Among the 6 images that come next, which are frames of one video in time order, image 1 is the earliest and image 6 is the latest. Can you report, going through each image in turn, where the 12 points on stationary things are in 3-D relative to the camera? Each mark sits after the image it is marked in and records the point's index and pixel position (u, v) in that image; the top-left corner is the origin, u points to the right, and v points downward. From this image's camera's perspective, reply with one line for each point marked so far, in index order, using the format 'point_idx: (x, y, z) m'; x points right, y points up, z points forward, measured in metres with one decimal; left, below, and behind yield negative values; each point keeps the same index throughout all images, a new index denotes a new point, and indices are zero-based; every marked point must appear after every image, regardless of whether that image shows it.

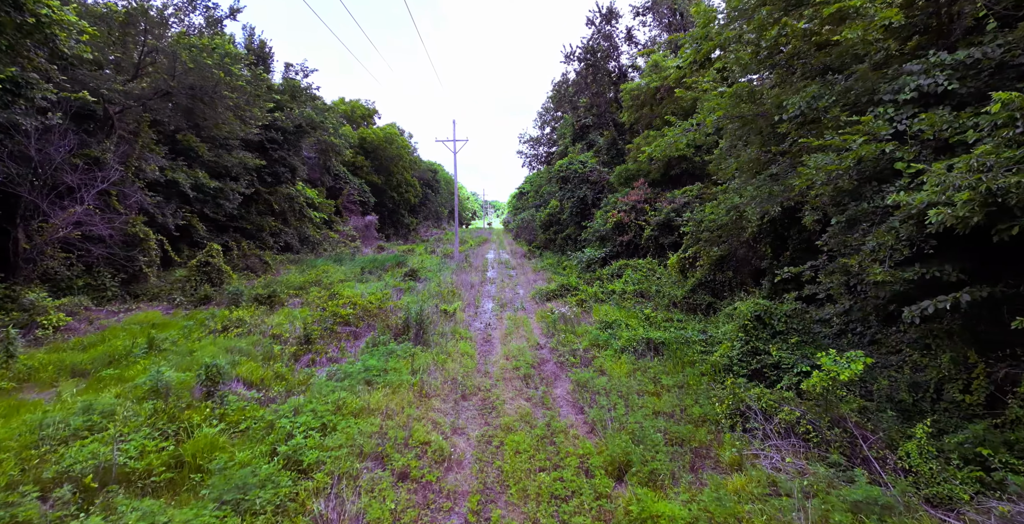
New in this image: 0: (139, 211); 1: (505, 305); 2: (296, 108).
0: (-8.3, +1.1, +10.7) m
1: (-0.2, -1.0, +10.9) m
2: (-8.2, +5.8, +18.1) m
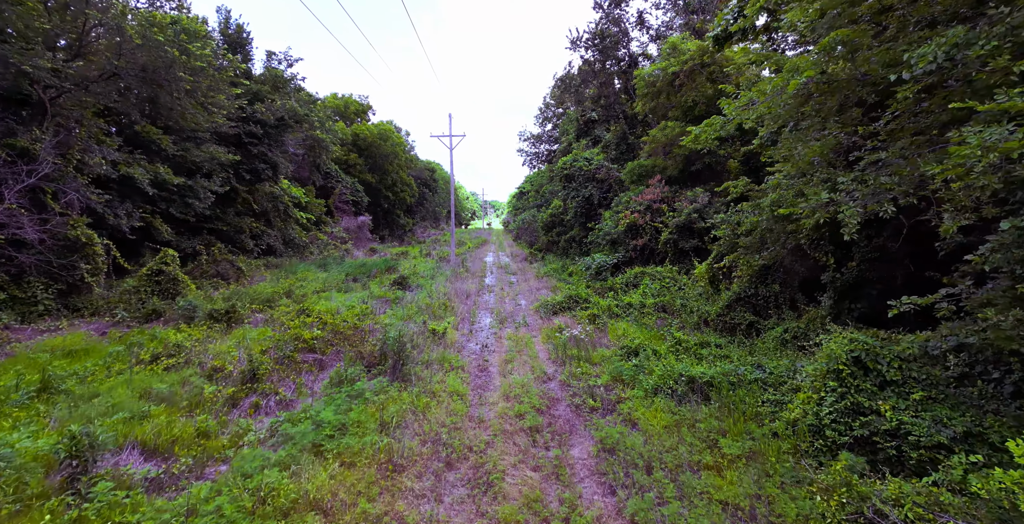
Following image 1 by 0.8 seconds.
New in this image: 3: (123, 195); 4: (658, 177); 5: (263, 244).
0: (-8.3, +1.0, +9.3) m
1: (-0.1, -1.2, +9.5) m
2: (-8.2, +5.7, +16.7) m
3: (-8.8, +1.5, +10.8) m
4: (+3.8, +2.2, +12.3) m
5: (-9.3, +0.7, +18.0) m
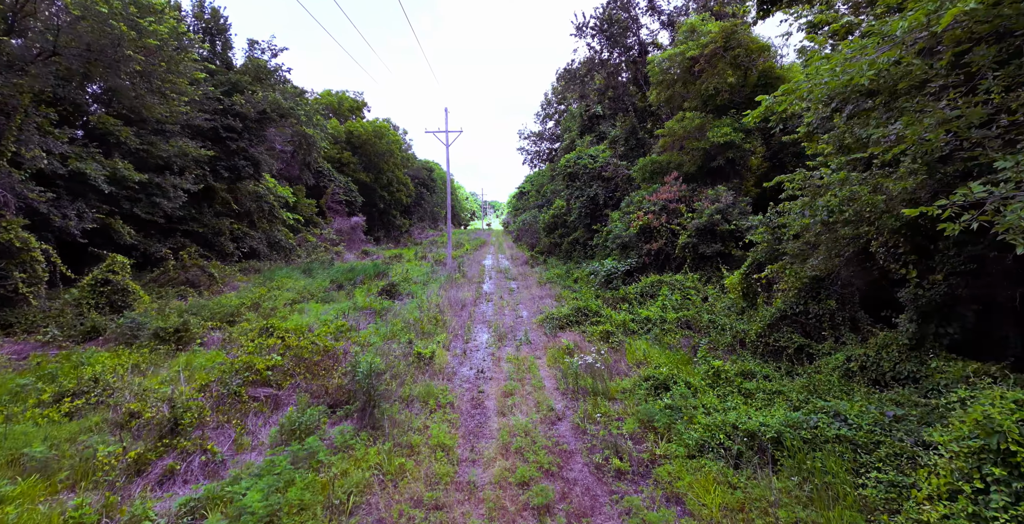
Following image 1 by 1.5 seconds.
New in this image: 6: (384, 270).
0: (-8.3, +0.9, +8.1) m
1: (-0.1, -1.3, +8.3) m
2: (-8.2, +5.5, +15.5) m
3: (-8.8, +1.4, +9.6) m
4: (+3.8, +2.0, +11.1) m
5: (-9.3, +0.6, +16.8) m
6: (-4.3, -0.3, +16.1) m
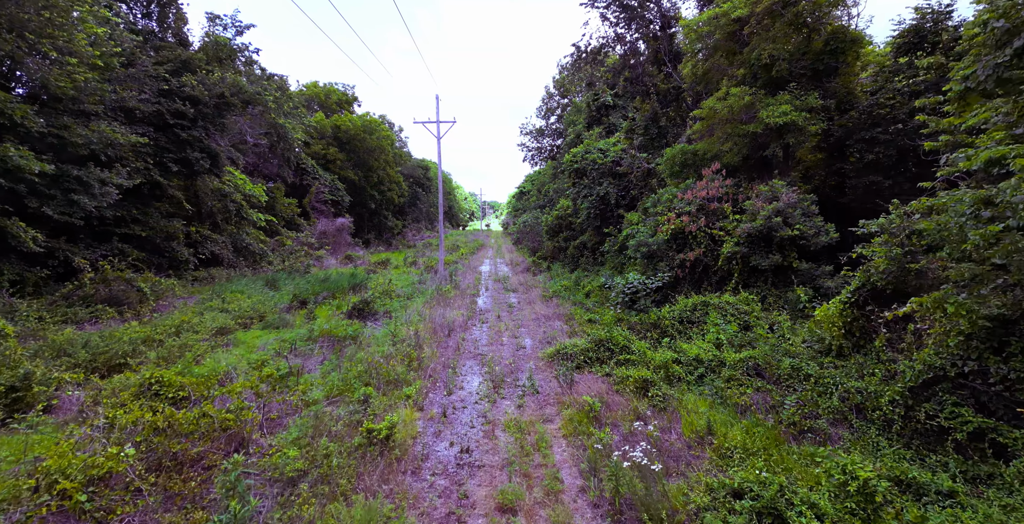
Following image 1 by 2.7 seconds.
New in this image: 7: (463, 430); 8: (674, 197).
0: (-8.3, +0.6, +5.9) m
1: (-0.1, -1.5, +6.1) m
2: (-8.2, +5.3, +13.3) m
3: (-8.8, +1.1, +7.4) m
4: (+3.8, +1.8, +8.9) m
5: (-9.4, +0.3, +14.6) m
6: (-4.3, -0.6, +13.9) m
7: (-0.5, -1.7, +4.8) m
8: (+3.3, +1.3, +9.6) m
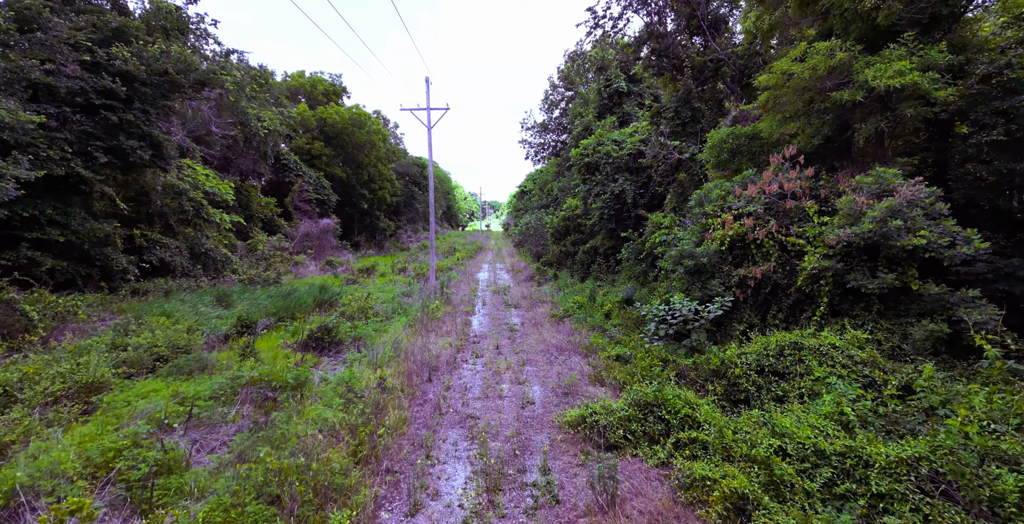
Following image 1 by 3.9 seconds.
0: (-8.2, +0.4, +3.6) m
1: (-0.1, -1.8, +3.8) m
2: (-8.2, +5.0, +11.1) m
3: (-8.7, +0.9, +5.1) m
4: (+3.8, +1.5, +6.7) m
5: (-9.3, +0.1, +12.3) m
6: (-4.2, -0.8, +11.7) m
7: (-0.5, -1.9, +2.5) m
8: (+3.3, +1.1, +7.4) m
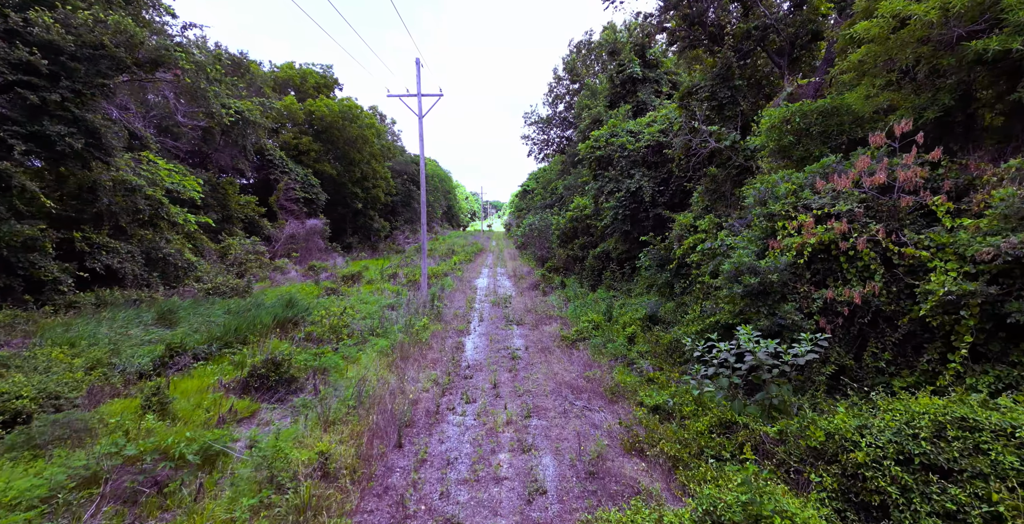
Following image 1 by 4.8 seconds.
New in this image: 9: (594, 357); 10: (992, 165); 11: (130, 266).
0: (-8.2, +0.2, +1.8) m
1: (-0.1, -1.9, +2.0) m
2: (-8.1, +4.9, +9.3) m
3: (-8.7, +0.7, +3.4) m
4: (+3.9, +1.3, +4.8) m
5: (-9.3, -0.1, +10.5) m
6: (-4.2, -1.0, +9.9) m
7: (-0.5, -2.1, +0.7) m
8: (+3.3, +0.9, +5.6) m
9: (+1.3, -1.4, +7.4) m
10: (+4.4, +0.9, +4.4) m
11: (-9.2, -0.1, +11.5) m
